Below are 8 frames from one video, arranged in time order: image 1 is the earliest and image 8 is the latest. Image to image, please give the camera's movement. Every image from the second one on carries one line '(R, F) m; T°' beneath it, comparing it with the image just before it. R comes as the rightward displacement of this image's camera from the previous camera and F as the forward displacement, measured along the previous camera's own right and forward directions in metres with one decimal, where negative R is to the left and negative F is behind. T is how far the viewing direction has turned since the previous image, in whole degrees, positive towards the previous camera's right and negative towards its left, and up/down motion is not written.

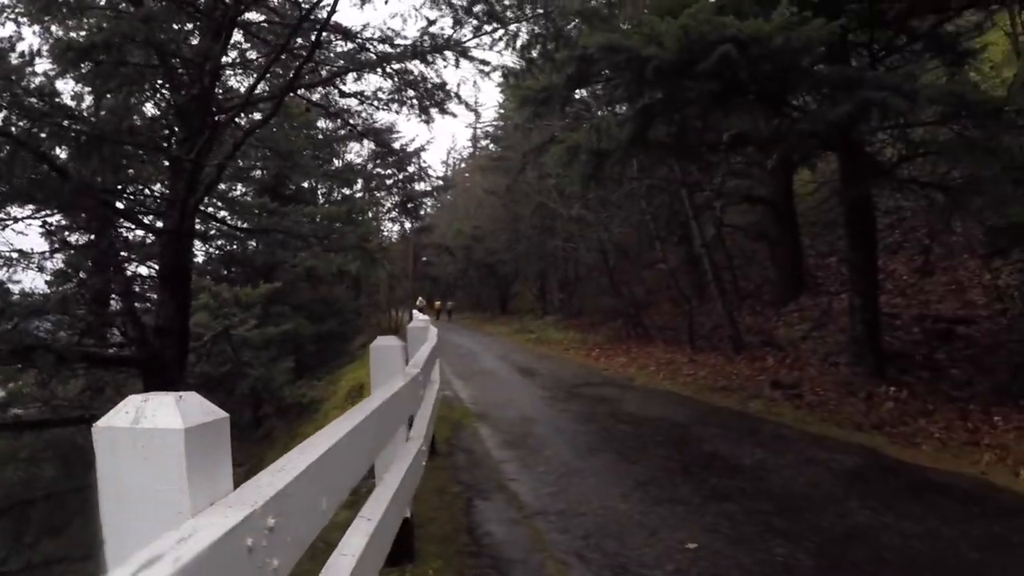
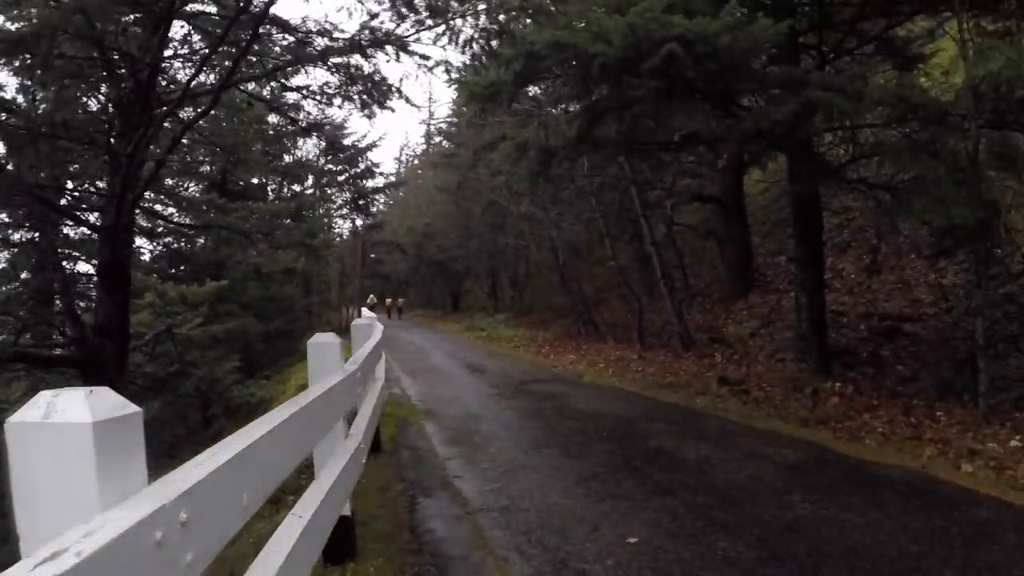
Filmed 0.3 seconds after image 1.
(+0.1, +0.1) m; +2°
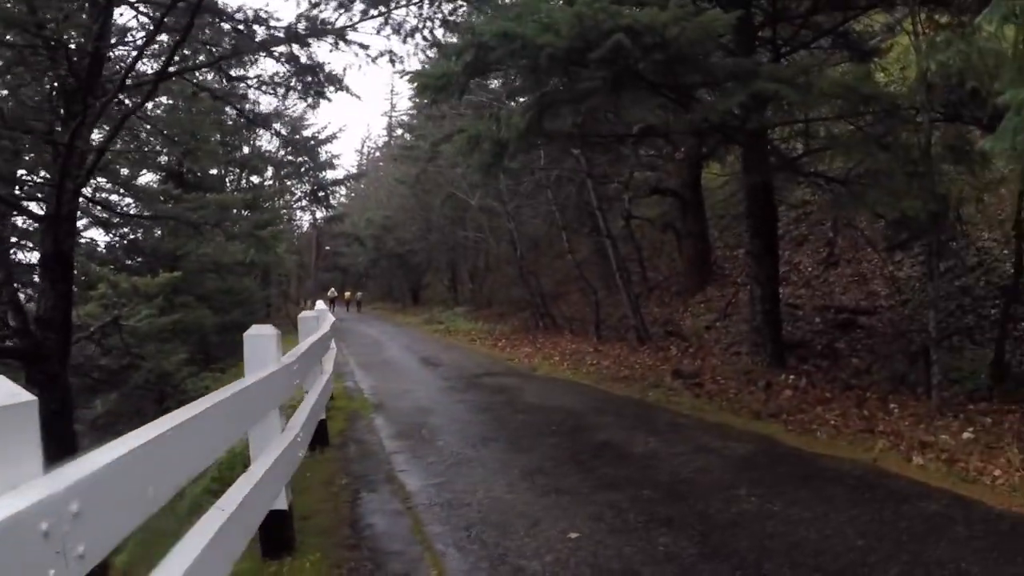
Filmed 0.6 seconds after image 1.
(+0.1, +0.1) m; +2°
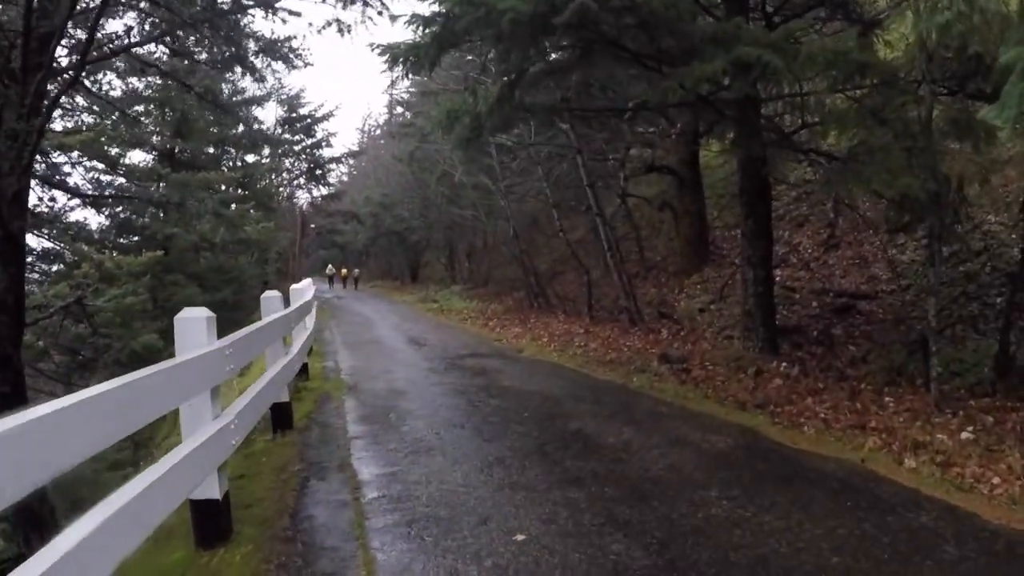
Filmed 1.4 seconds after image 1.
(+0.2, +0.5) m; 0°
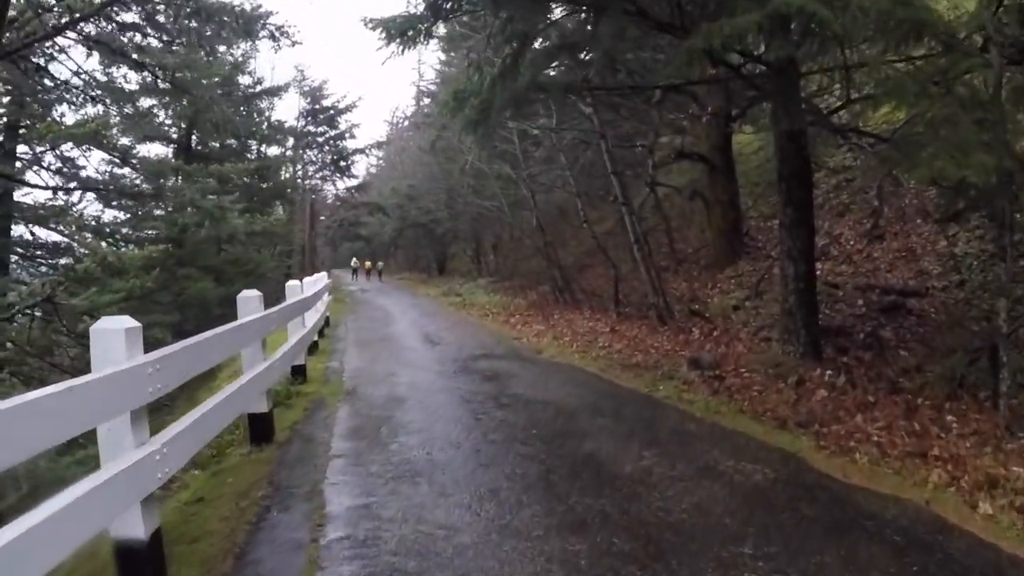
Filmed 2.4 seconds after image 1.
(+0.1, +0.9) m; -1°
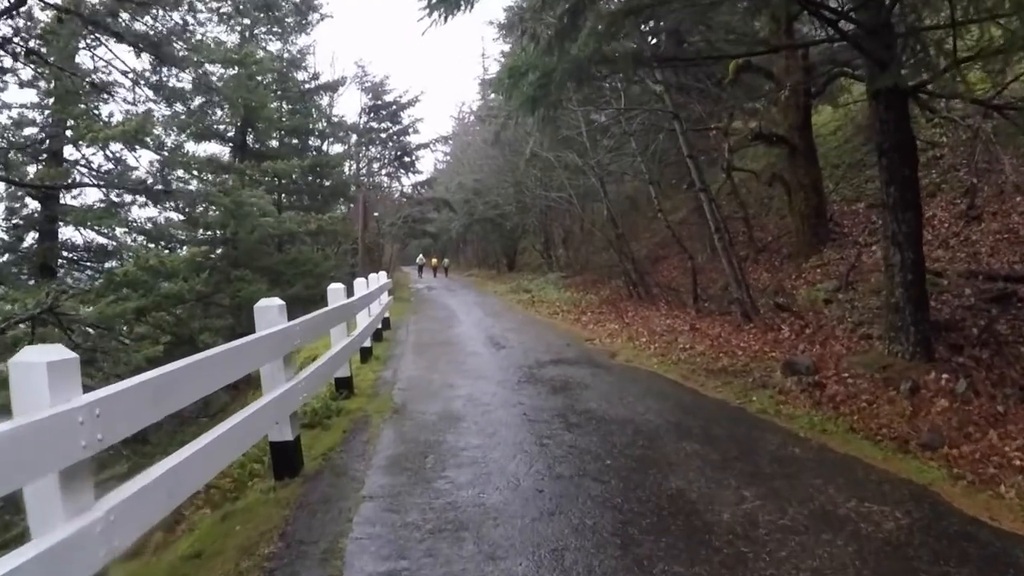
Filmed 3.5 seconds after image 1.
(0.0, +1.1) m; -3°
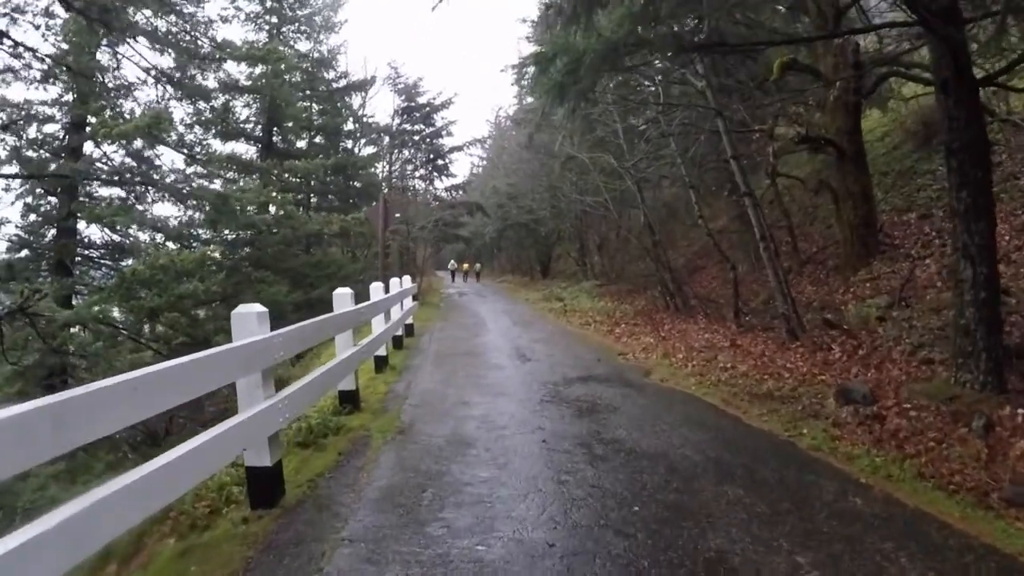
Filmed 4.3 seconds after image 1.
(+0.1, +0.9) m; -2°
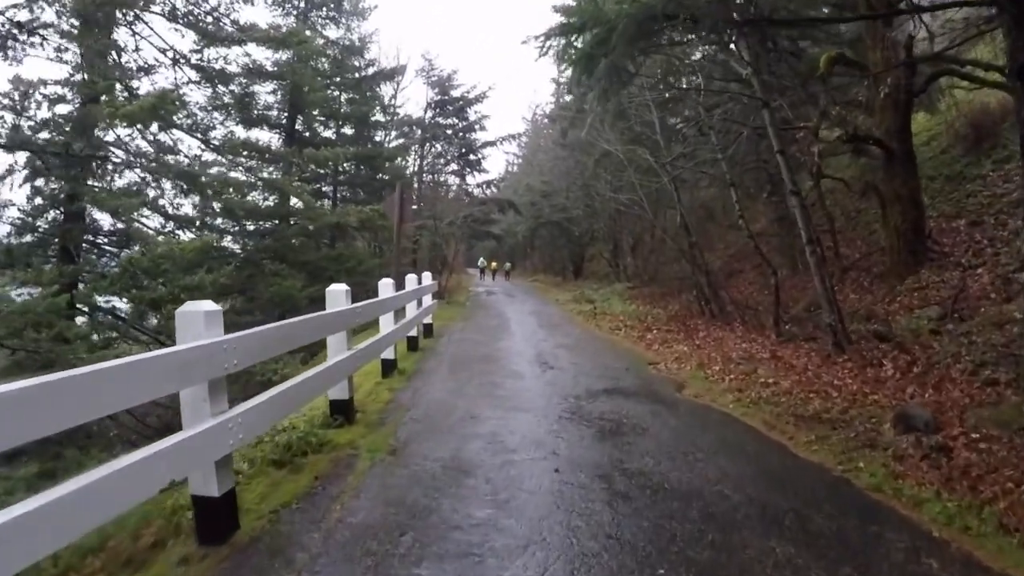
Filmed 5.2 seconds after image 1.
(+0.1, +1.0) m; -2°
